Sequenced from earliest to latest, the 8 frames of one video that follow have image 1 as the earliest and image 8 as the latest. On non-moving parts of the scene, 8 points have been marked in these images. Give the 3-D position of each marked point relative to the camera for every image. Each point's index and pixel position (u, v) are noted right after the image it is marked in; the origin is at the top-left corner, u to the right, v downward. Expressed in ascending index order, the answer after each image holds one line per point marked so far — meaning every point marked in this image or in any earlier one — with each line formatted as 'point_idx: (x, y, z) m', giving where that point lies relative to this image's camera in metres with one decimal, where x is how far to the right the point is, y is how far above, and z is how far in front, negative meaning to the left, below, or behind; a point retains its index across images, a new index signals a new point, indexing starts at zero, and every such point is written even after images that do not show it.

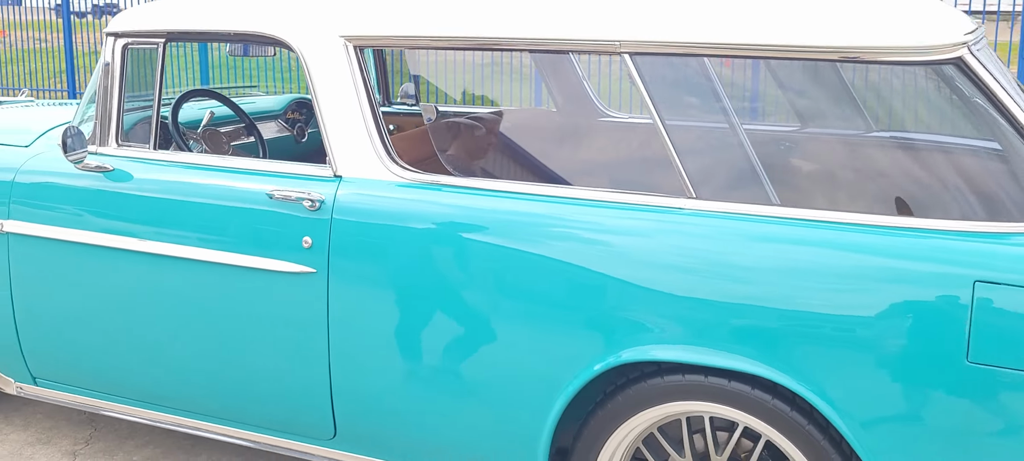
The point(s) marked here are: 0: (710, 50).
0: (+0.5, +0.5, +2.4) m
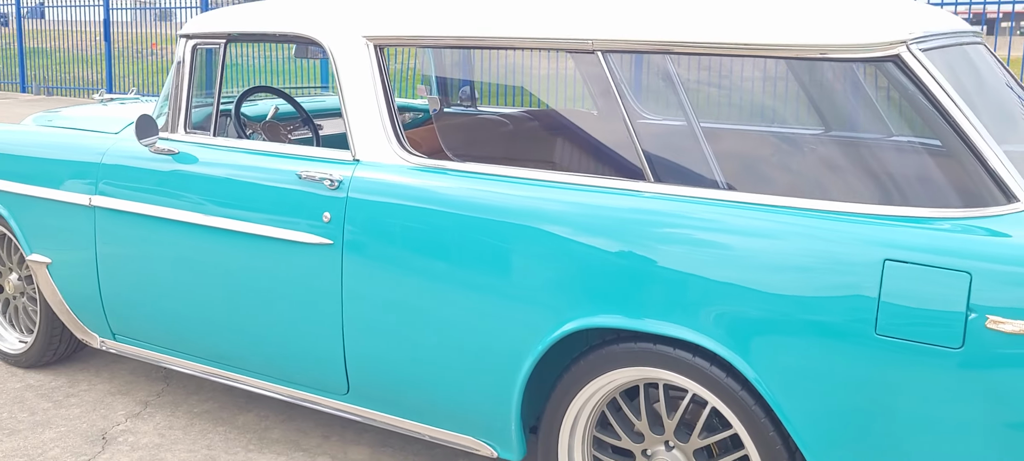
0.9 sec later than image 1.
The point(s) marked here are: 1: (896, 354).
0: (+0.5, +0.5, +2.6) m
1: (+0.9, -0.3, +2.1) m
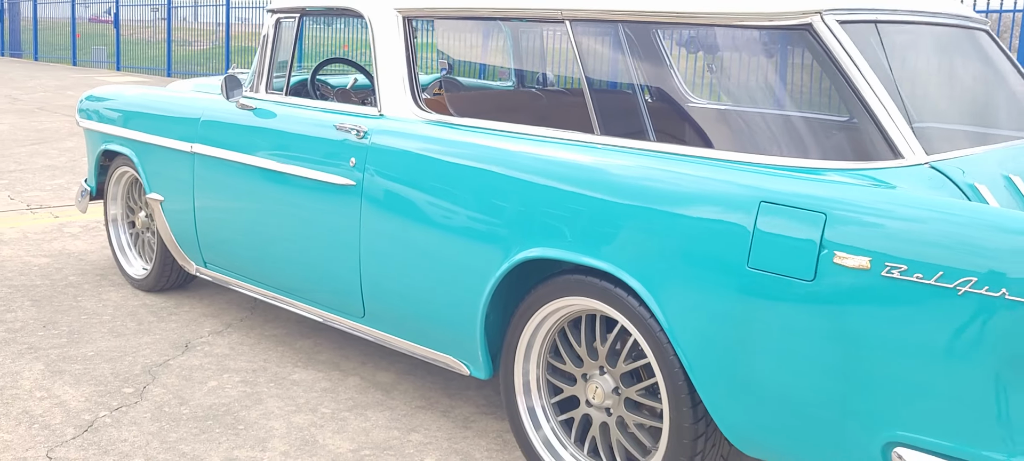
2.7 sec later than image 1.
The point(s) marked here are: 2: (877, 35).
0: (+0.4, +0.7, +2.9) m
1: (+0.7, -0.1, +2.4) m
2: (+1.1, +0.6, +2.8) m
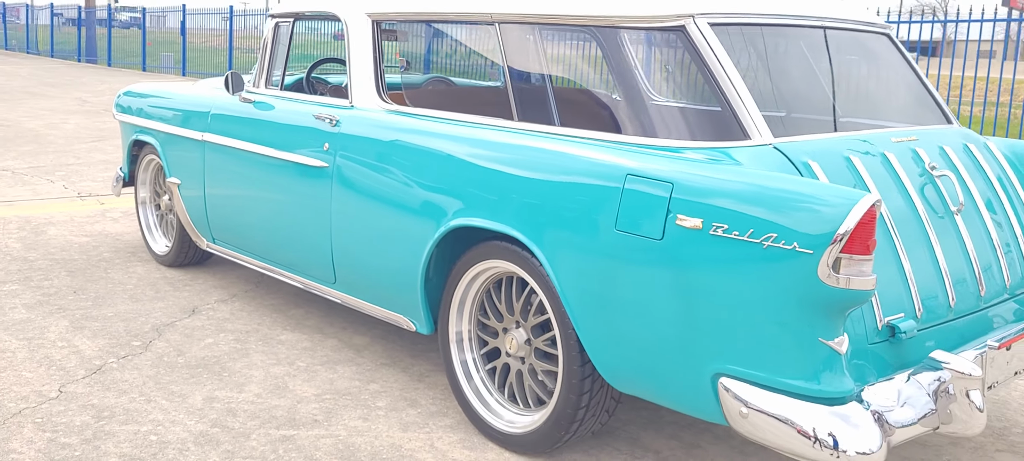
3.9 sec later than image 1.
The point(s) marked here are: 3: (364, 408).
0: (+0.1, +0.8, +3.4) m
1: (+0.4, 0.0, +2.8) m
2: (+0.8, +0.7, +3.2) m
3: (-0.6, -0.7, +3.7) m
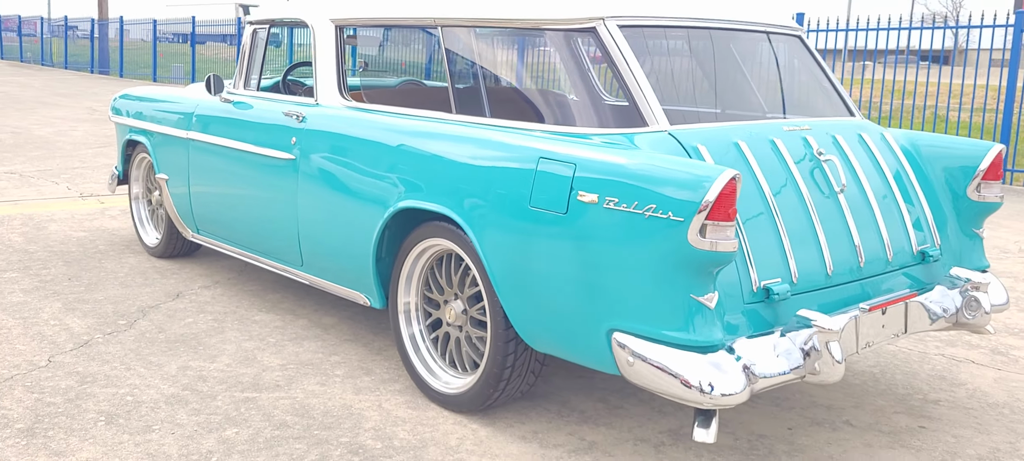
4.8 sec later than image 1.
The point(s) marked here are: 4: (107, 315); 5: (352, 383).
0: (-0.1, +0.9, +3.8) m
1: (+0.1, 0.0, +3.2) m
2: (+0.5, +0.8, +3.6) m
3: (-0.9, -0.7, +4.1) m
4: (-2.2, -0.5, +4.9) m
5: (-0.7, -0.7, +4.0) m
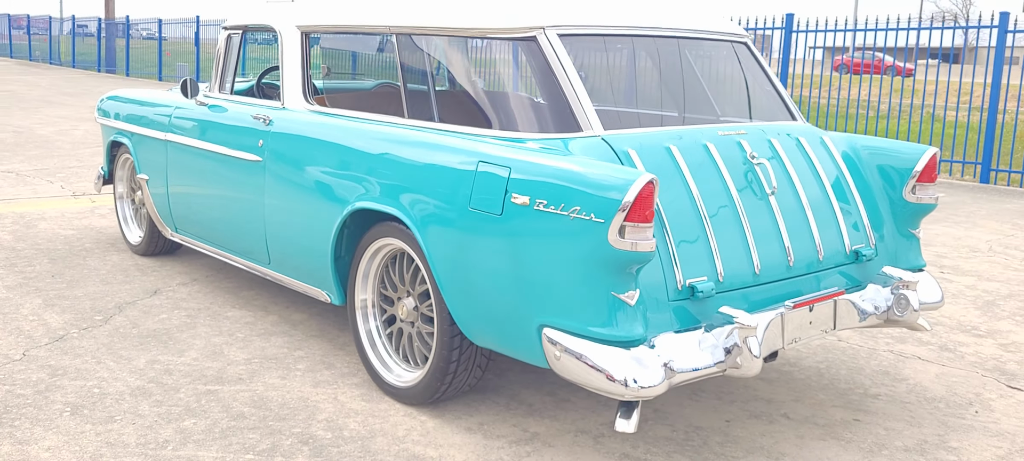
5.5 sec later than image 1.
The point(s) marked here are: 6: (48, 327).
0: (-0.4, +0.9, +3.9) m
1: (-0.1, 0.0, +3.3) m
2: (+0.3, +0.8, +3.7) m
3: (-1.1, -0.7, +4.3) m
4: (-2.4, -0.5, +5.1) m
5: (-0.9, -0.7, +4.2) m
6: (-2.5, -0.5, +4.8) m
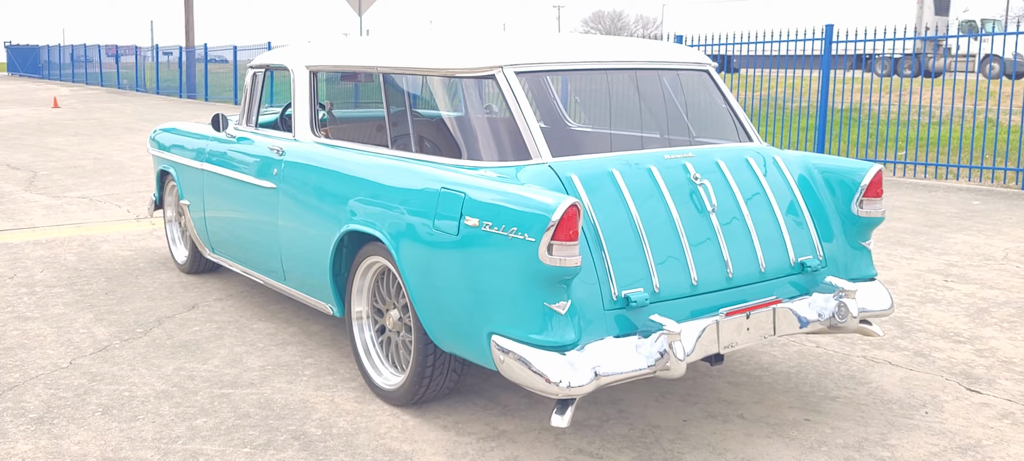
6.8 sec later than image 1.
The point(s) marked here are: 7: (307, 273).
0: (-0.5, +0.8, +4.4) m
1: (-0.3, 0.0, +3.8) m
2: (+0.2, +0.7, +4.1) m
3: (-1.2, -0.8, +4.8) m
4: (-2.4, -0.6, +5.7) m
5: (-1.0, -0.8, +4.7) m
6: (-2.5, -0.6, +5.4) m
7: (-1.1, -0.2, +5.0) m
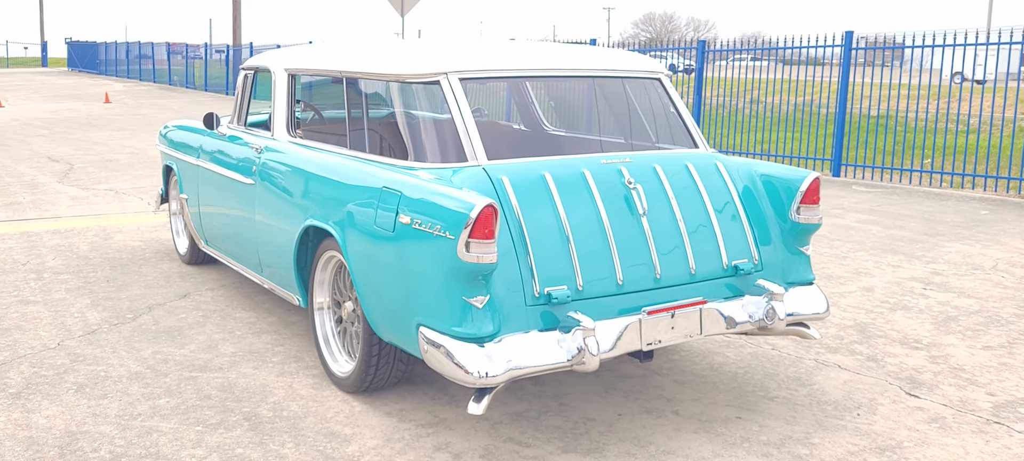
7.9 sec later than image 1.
0: (-0.7, +0.8, +4.6) m
1: (-0.6, 0.0, +4.0) m
2: (-0.1, +0.7, +4.3) m
3: (-1.4, -0.7, +5.0) m
4: (-2.6, -0.5, +6.0) m
5: (-1.3, -0.7, +4.9) m
6: (-2.7, -0.6, +5.7) m
7: (-1.3, -0.2, +5.2) m
